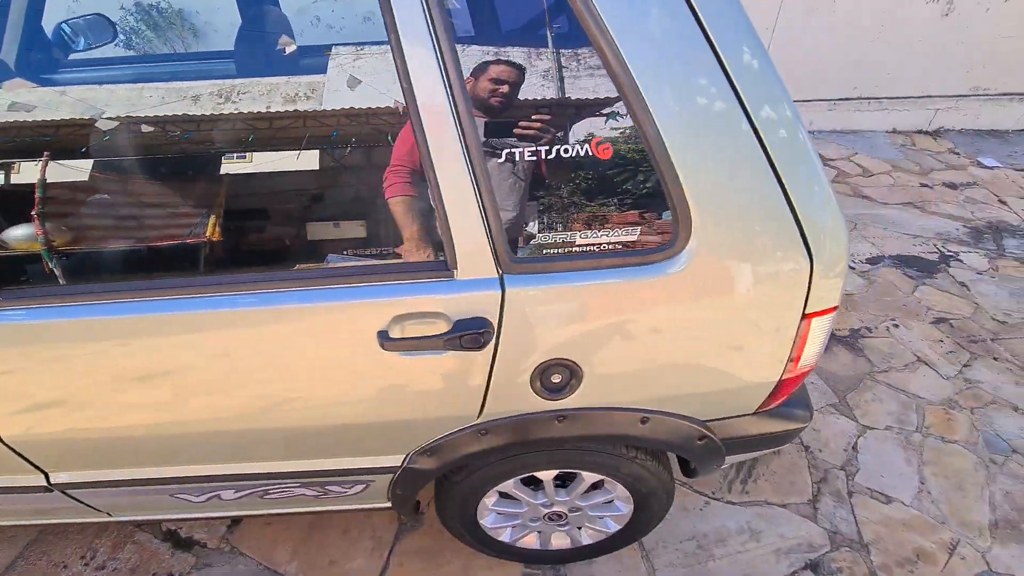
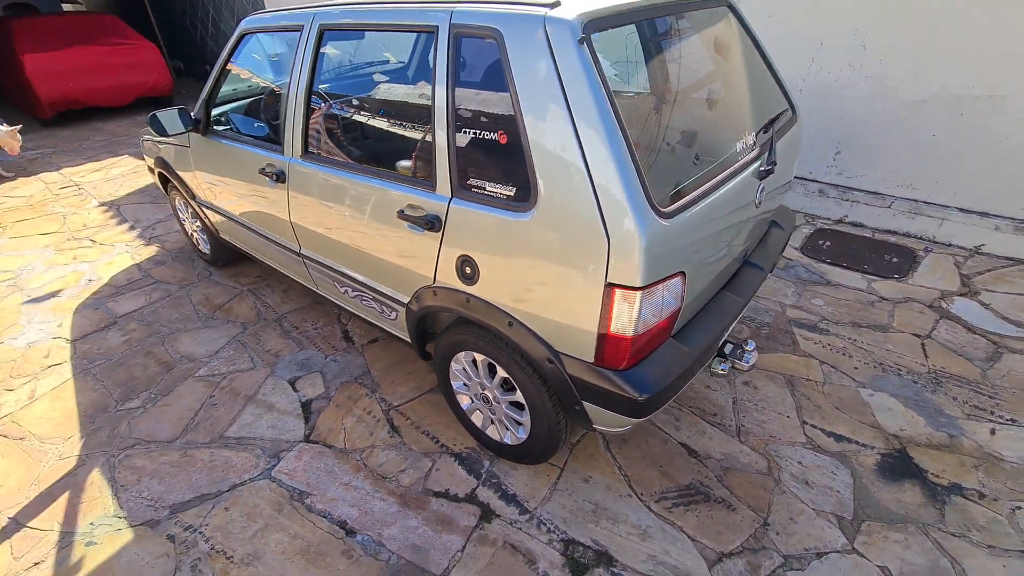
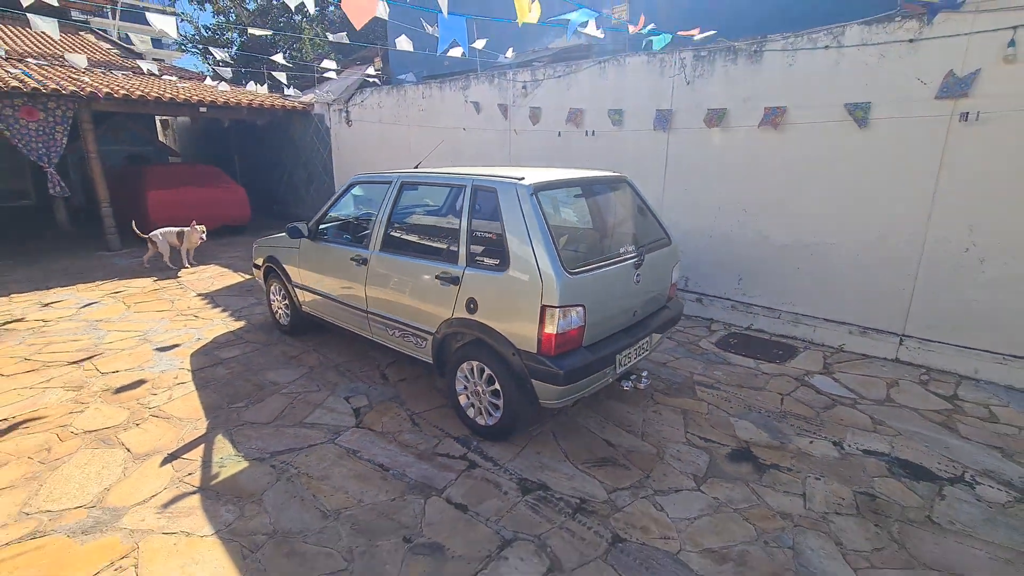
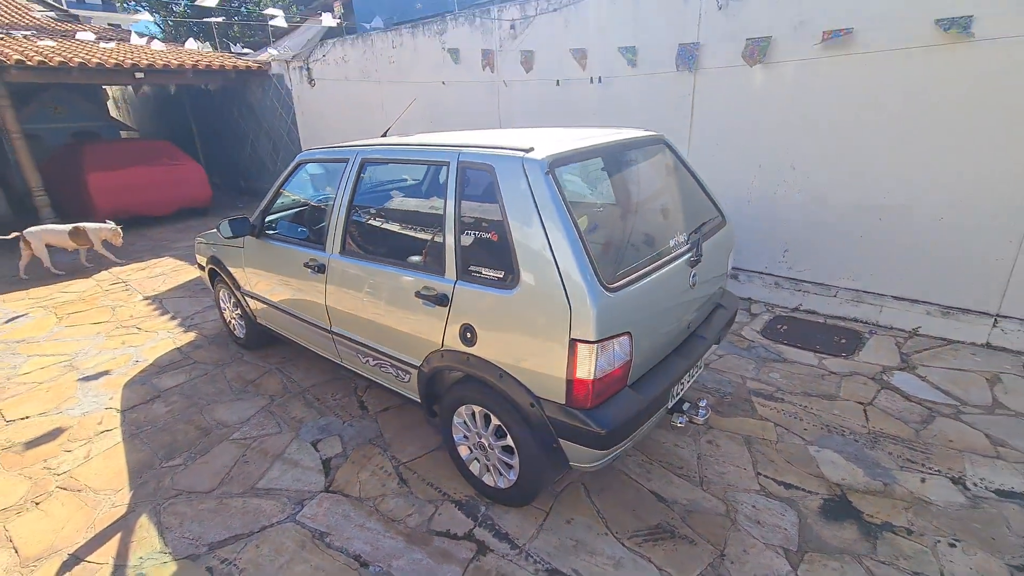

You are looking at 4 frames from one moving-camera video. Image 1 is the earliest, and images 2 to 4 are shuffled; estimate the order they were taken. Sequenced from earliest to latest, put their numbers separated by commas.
2, 4, 3
